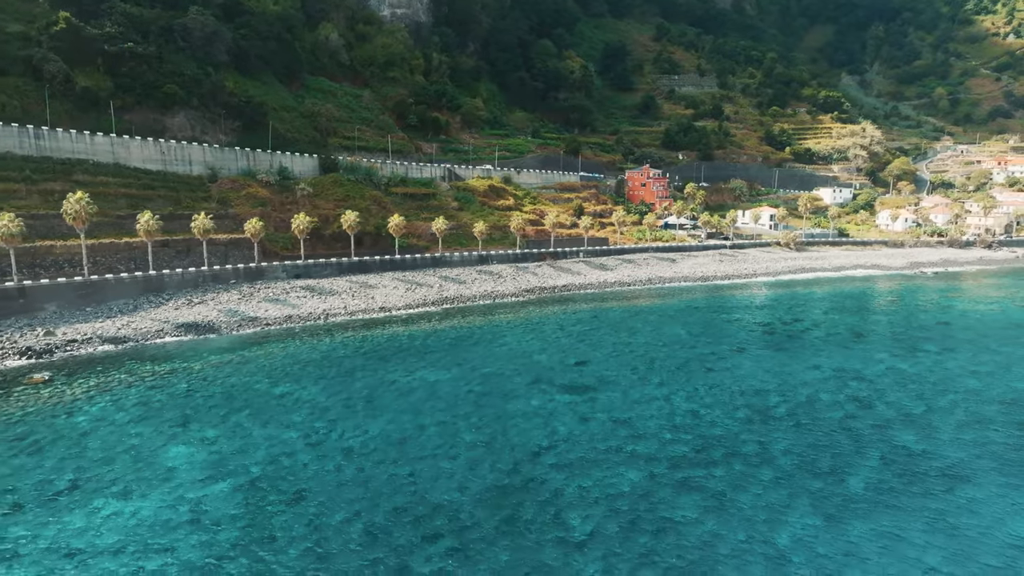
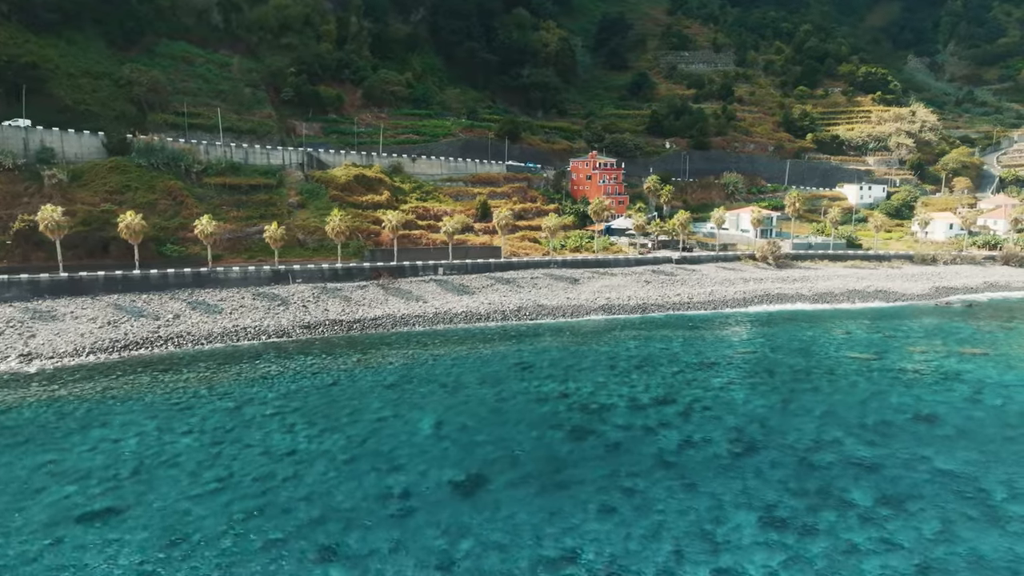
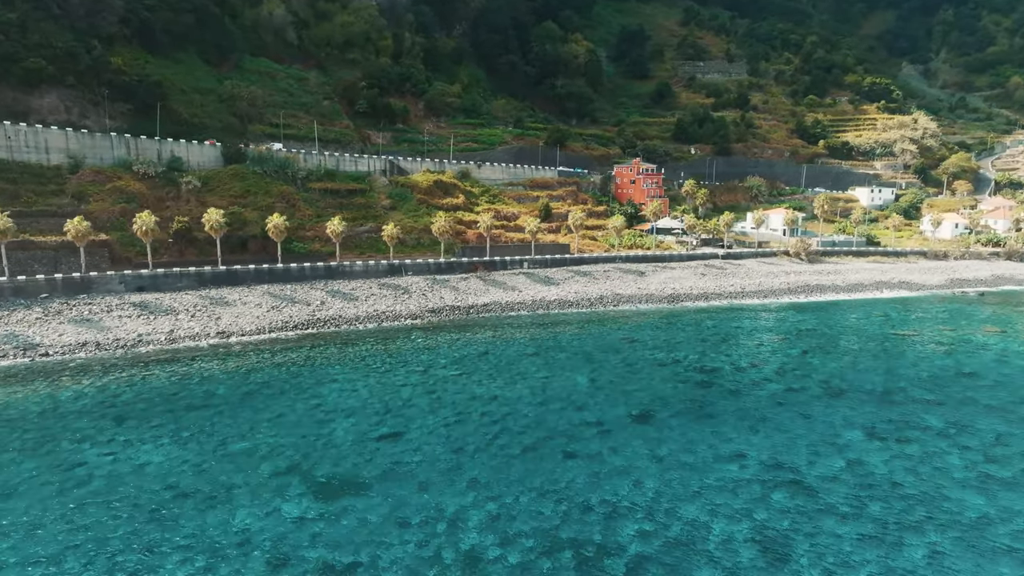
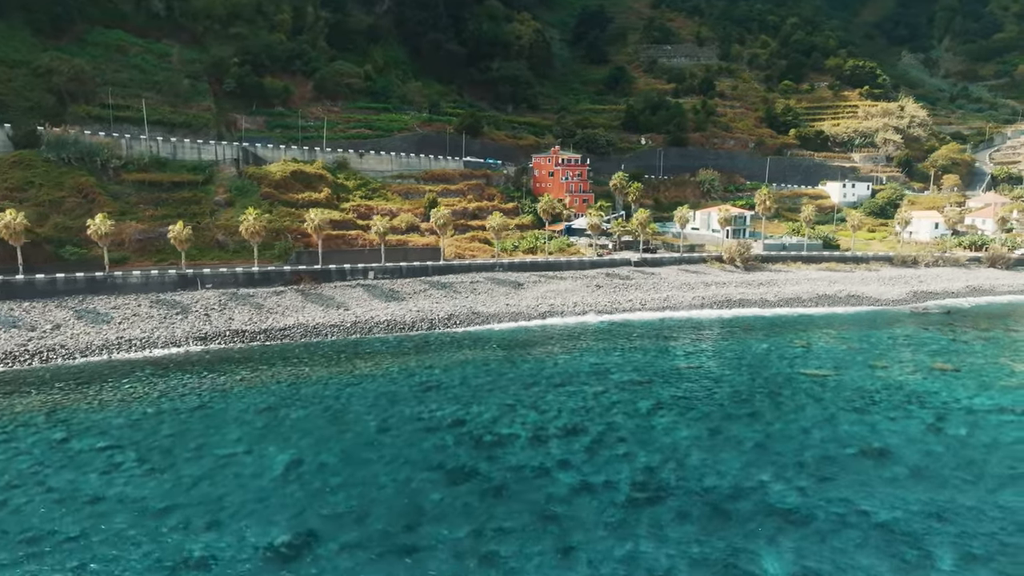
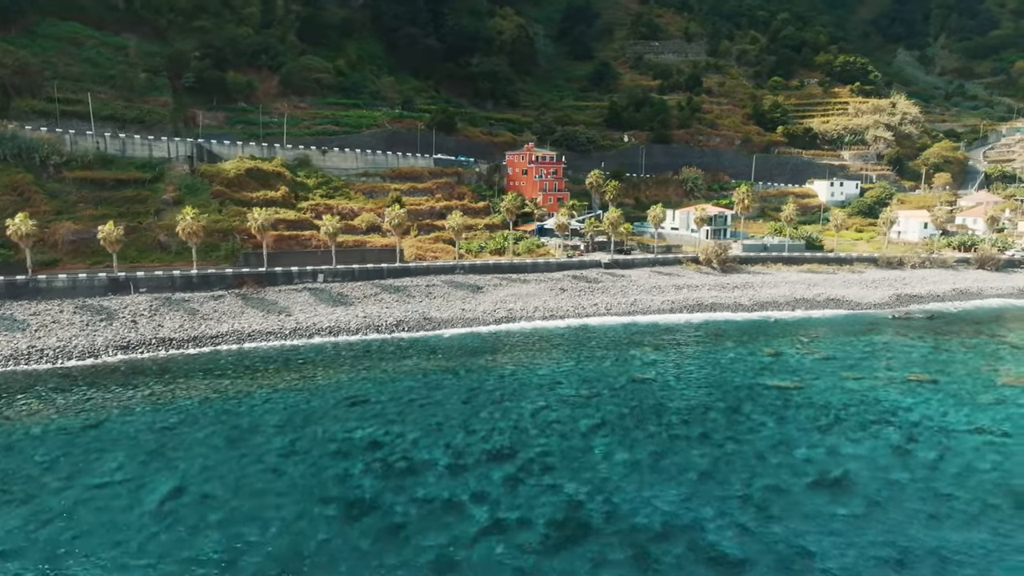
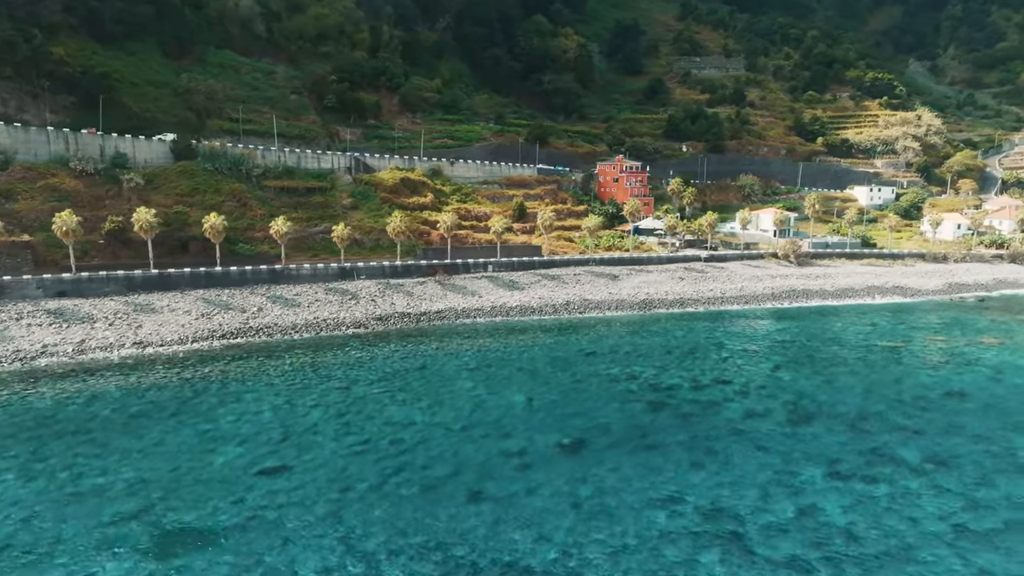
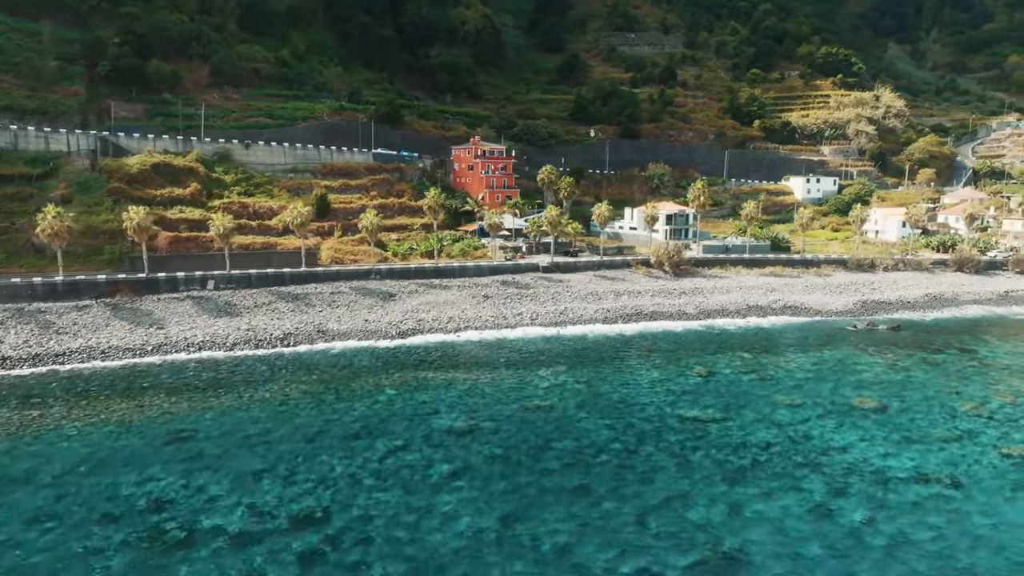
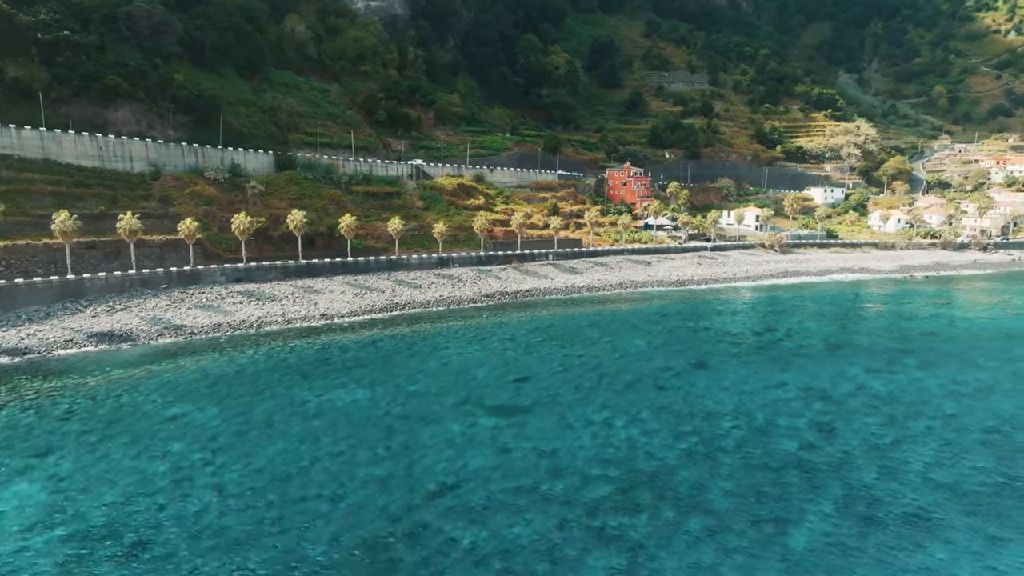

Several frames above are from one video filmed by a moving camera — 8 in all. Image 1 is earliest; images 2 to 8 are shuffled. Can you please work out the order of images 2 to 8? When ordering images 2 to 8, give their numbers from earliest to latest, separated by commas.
8, 3, 6, 2, 4, 5, 7
